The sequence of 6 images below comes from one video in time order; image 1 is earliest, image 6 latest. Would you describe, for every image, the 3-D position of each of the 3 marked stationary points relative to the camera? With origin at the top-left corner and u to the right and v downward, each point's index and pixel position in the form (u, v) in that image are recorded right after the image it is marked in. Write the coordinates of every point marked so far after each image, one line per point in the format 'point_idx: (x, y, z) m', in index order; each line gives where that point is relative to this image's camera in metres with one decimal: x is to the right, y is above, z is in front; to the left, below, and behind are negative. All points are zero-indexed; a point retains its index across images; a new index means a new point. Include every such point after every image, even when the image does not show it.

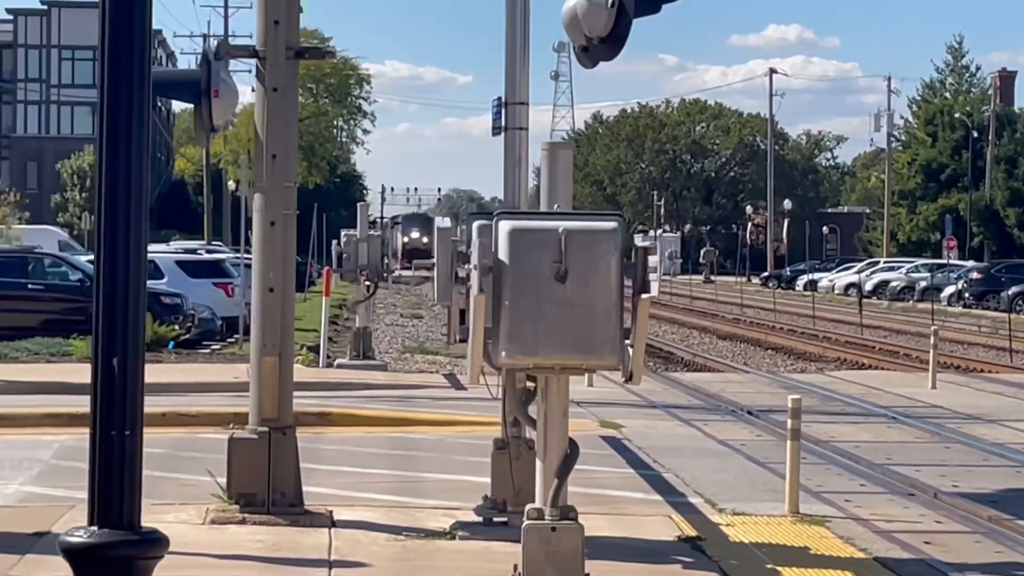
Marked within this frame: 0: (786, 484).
0: (+1.0, -0.7, +8.8) m
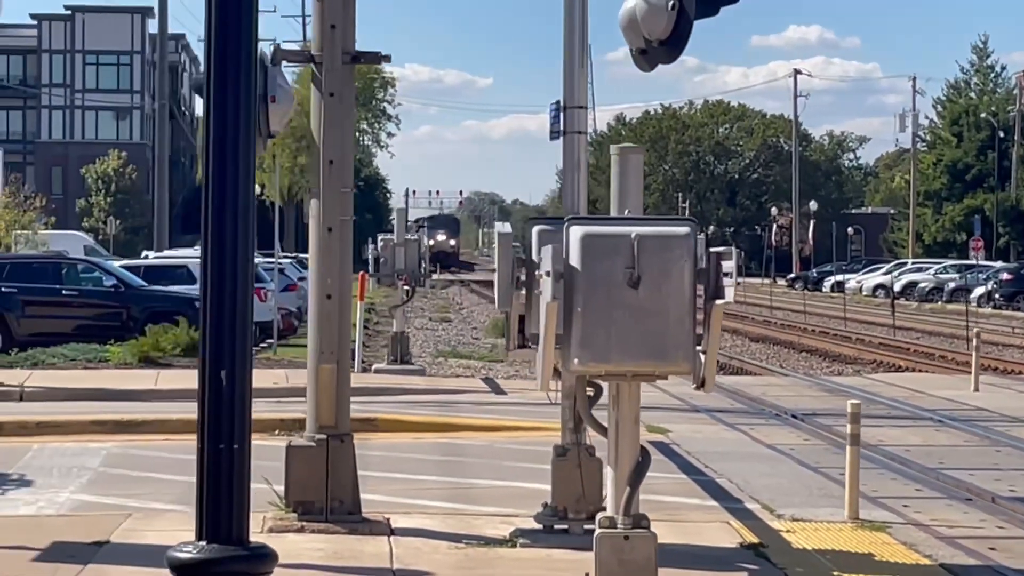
0: (+1.2, -0.7, +8.7) m
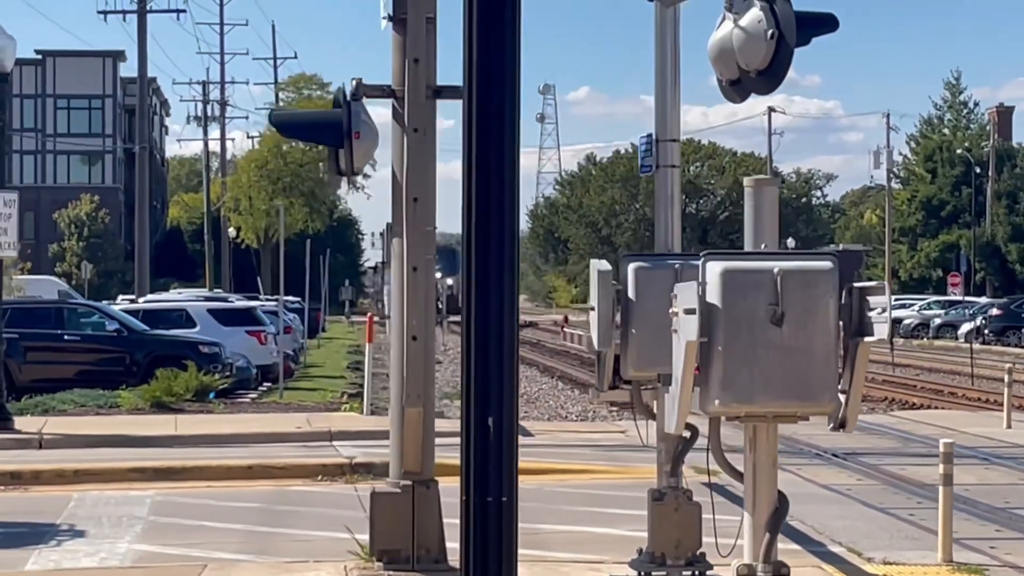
0: (+1.5, -0.9, +8.5) m
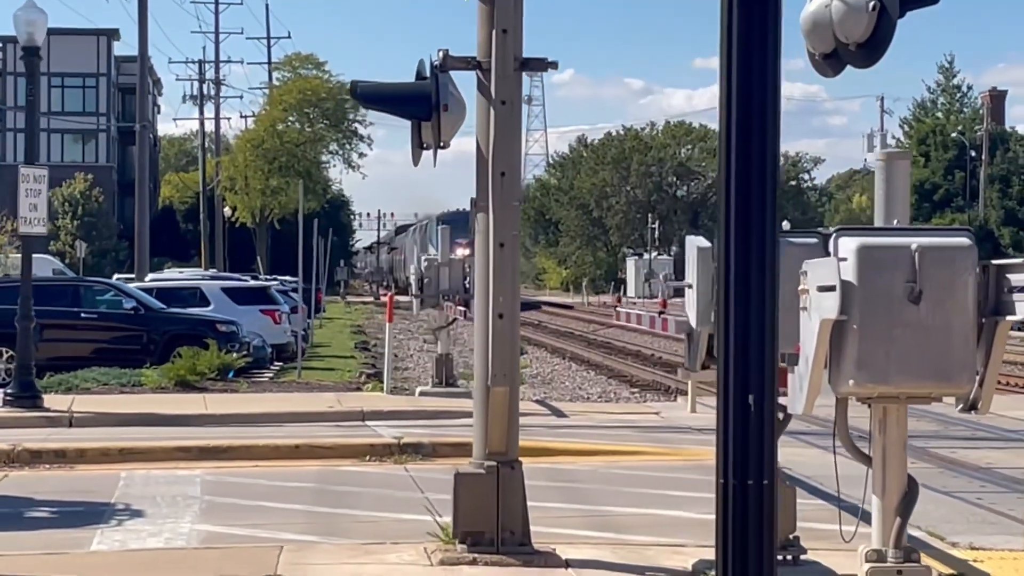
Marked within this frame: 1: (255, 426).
0: (+1.8, -0.8, +8.3) m
1: (-1.5, -0.8, +14.1) m
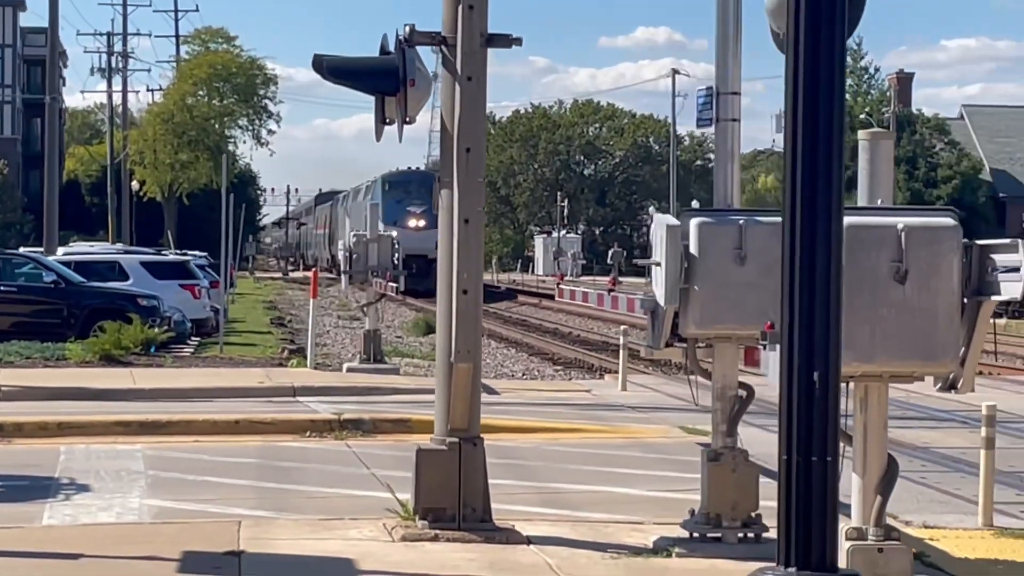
0: (+1.6, -0.7, +8.4) m
1: (-1.9, -0.7, +14.0) m
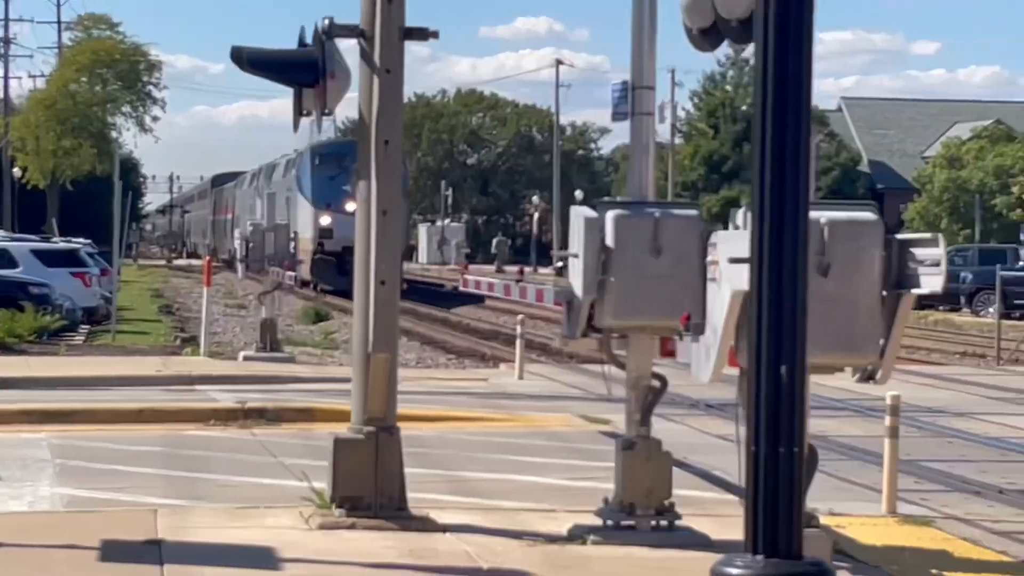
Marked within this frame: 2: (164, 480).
0: (+1.3, -0.7, +8.5) m
1: (-2.5, -0.6, +14.0) m
2: (-1.4, -0.7, +9.4) m
